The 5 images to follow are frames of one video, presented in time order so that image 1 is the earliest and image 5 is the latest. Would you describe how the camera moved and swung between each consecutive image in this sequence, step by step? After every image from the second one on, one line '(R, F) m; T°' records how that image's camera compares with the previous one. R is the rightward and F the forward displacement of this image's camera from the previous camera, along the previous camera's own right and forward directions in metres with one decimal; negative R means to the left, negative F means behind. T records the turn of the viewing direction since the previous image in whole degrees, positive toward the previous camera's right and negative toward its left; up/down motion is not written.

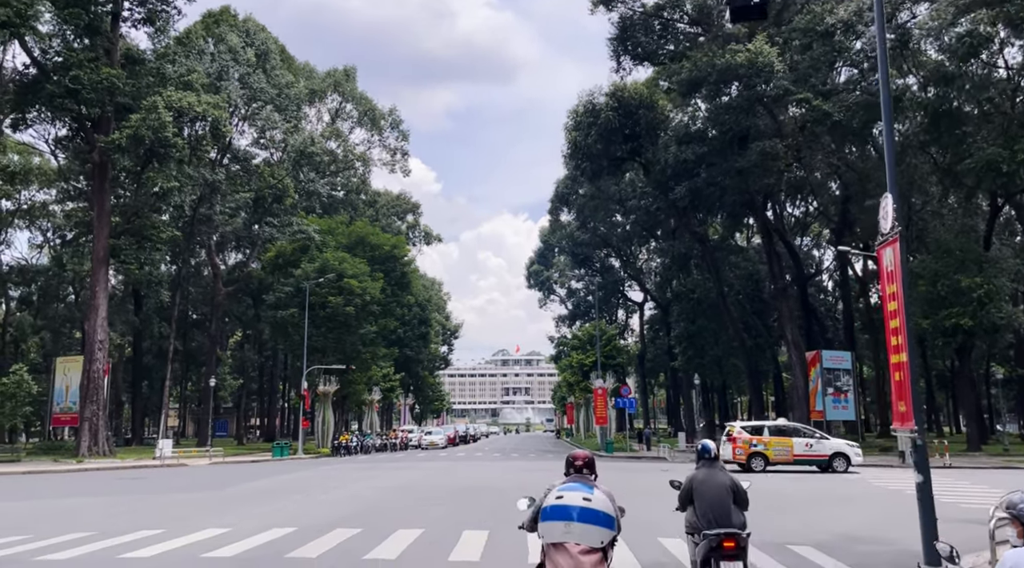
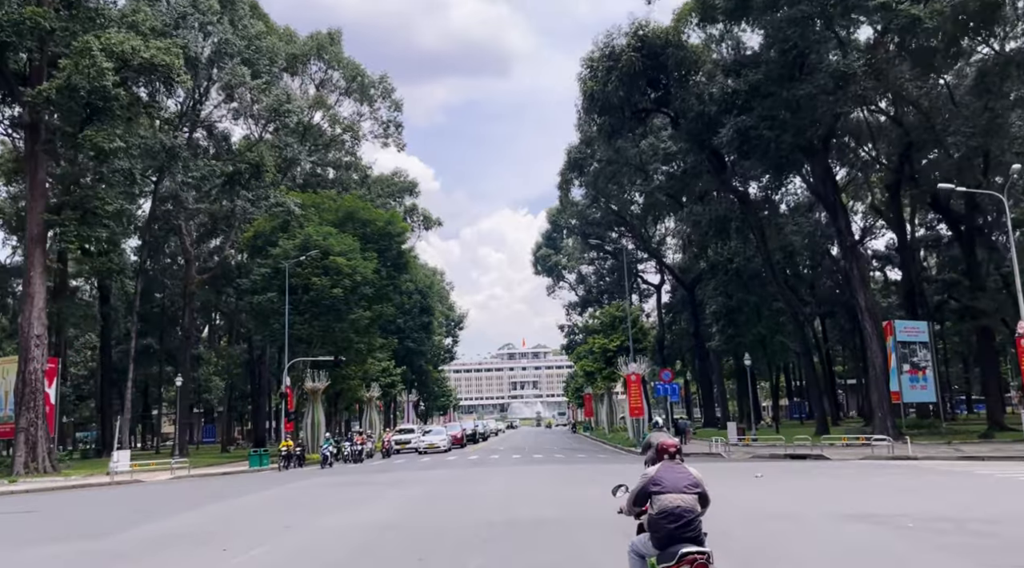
(-0.5, +6.3) m; 0°
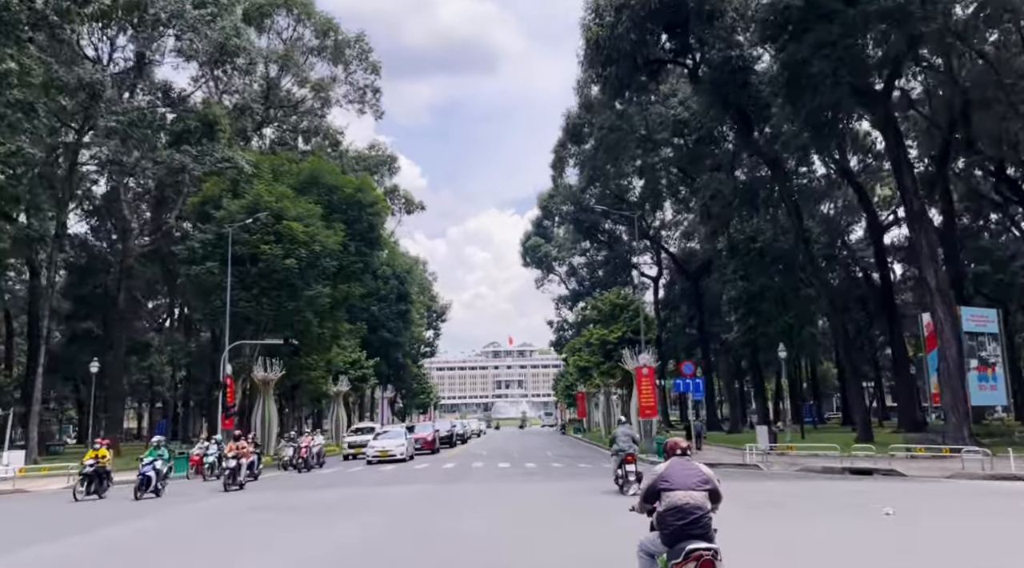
(-0.1, +6.1) m; +1°
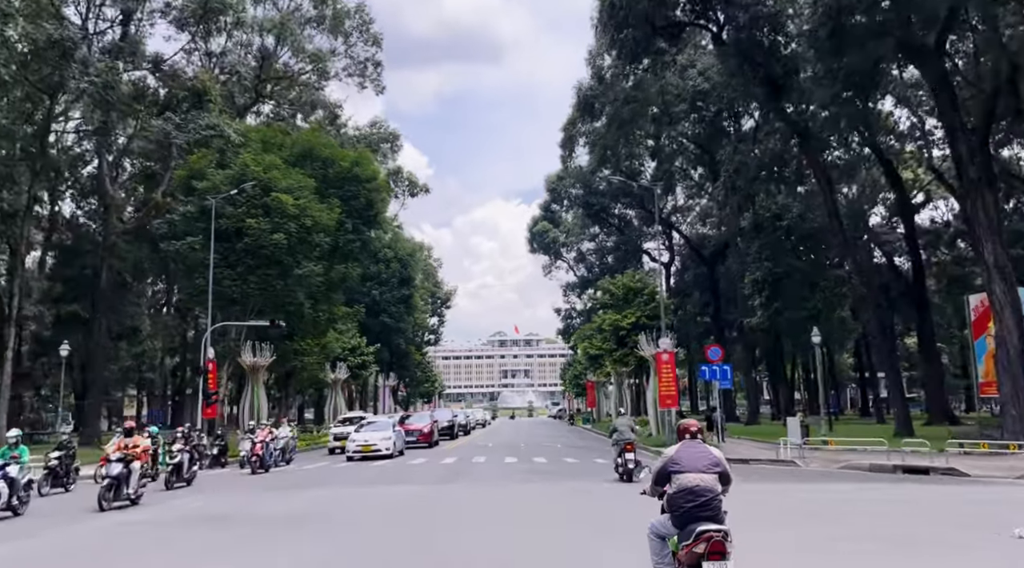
(0.0, +2.6) m; 0°
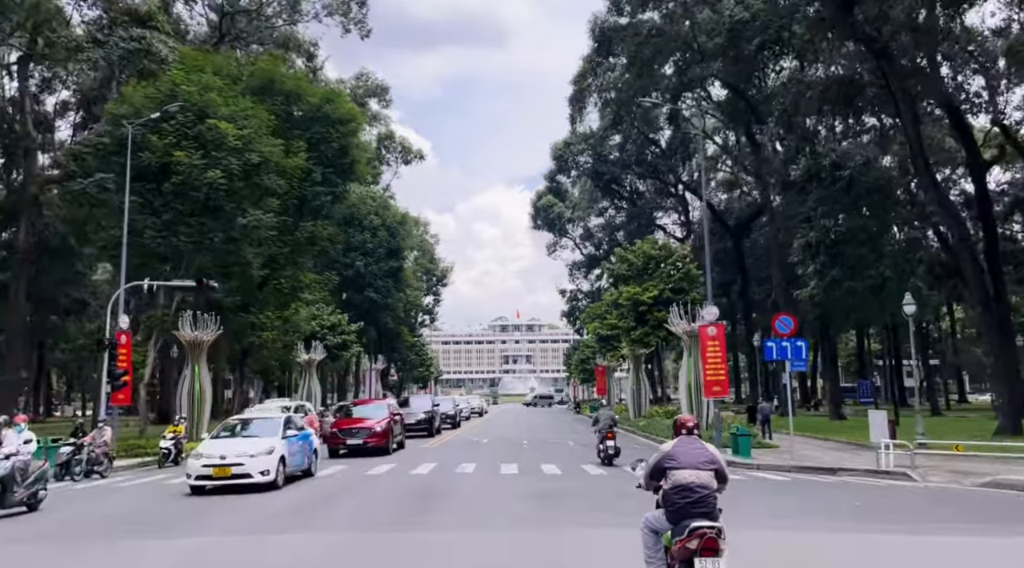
(0.0, +6.3) m; 0°
